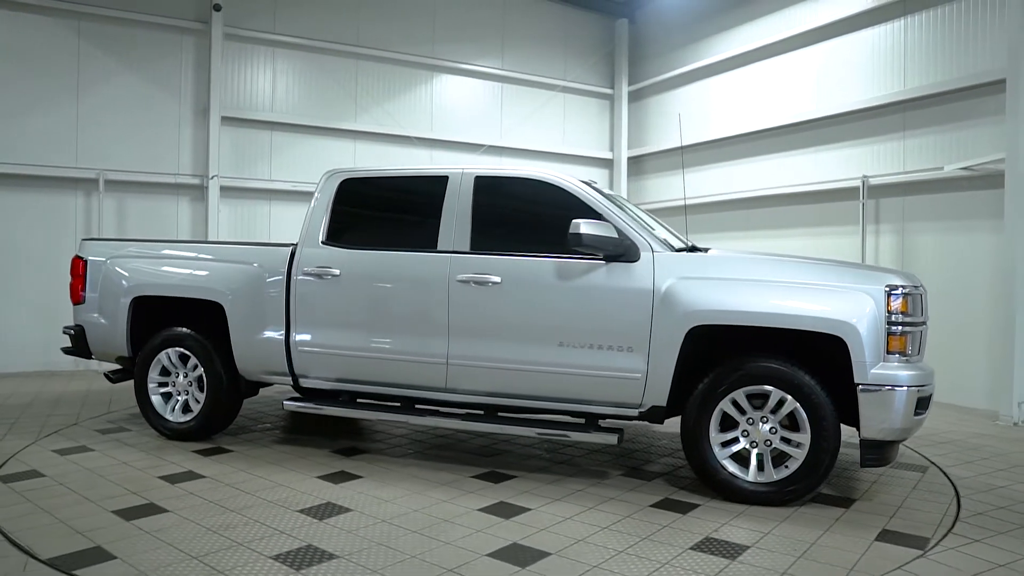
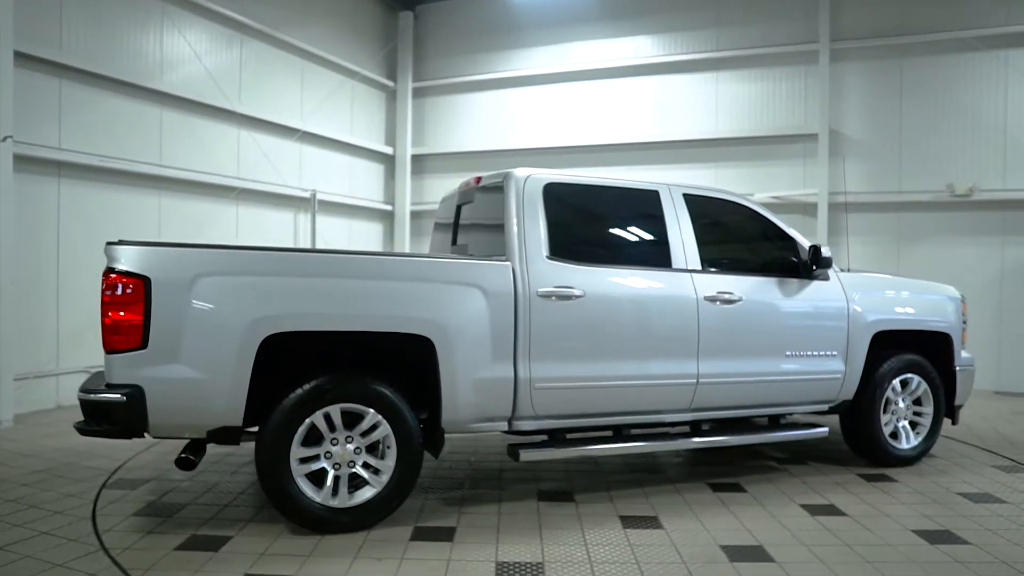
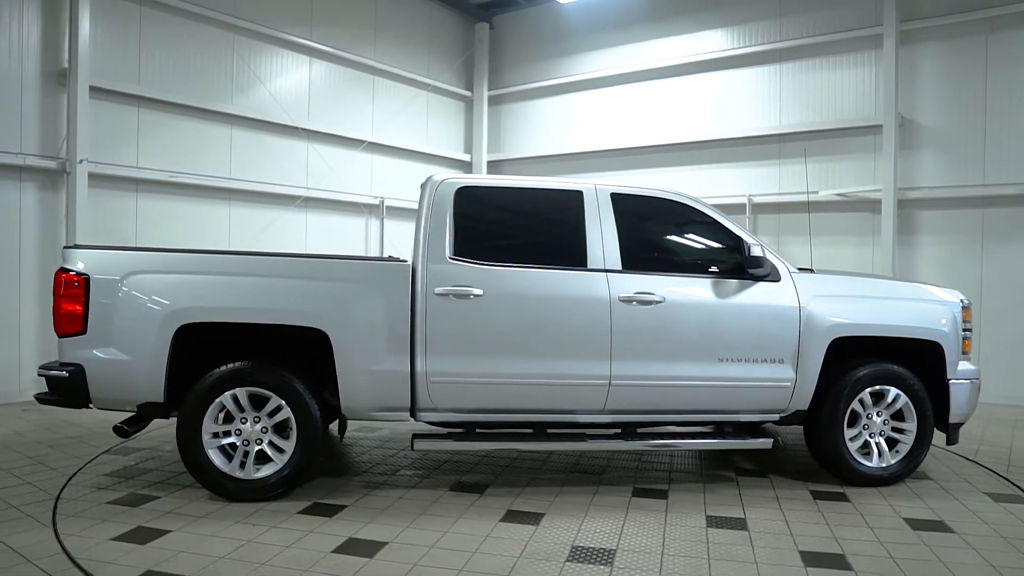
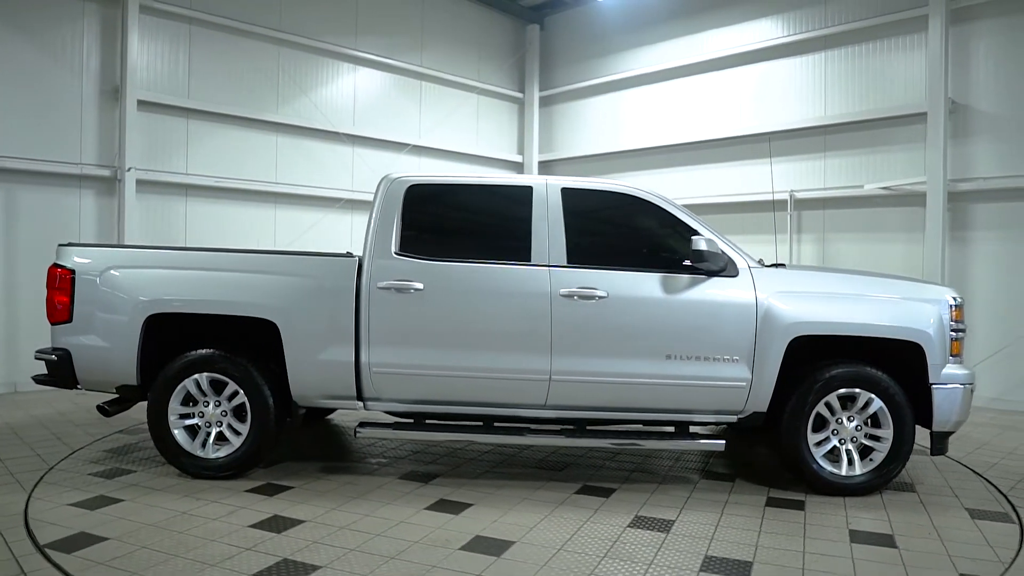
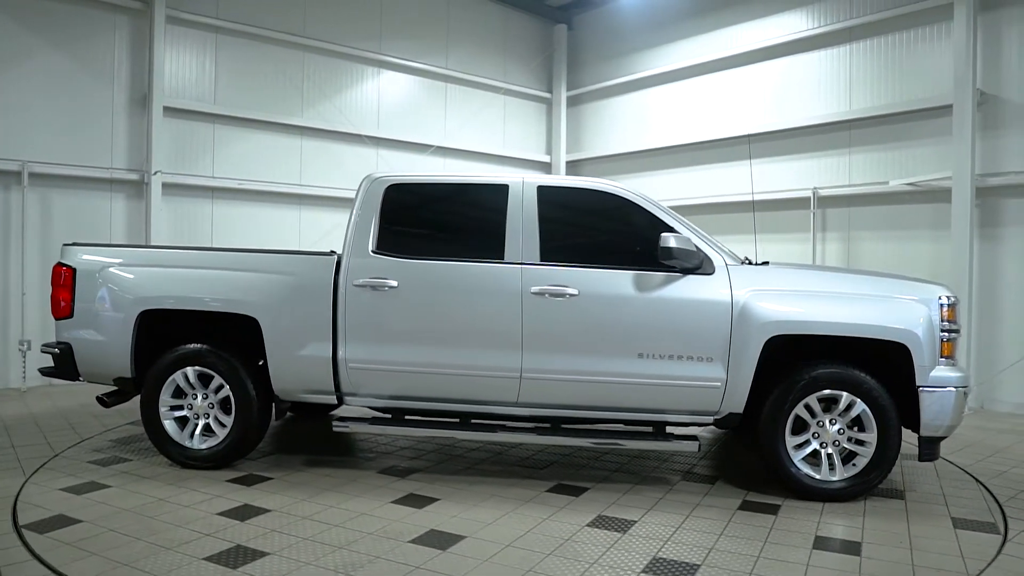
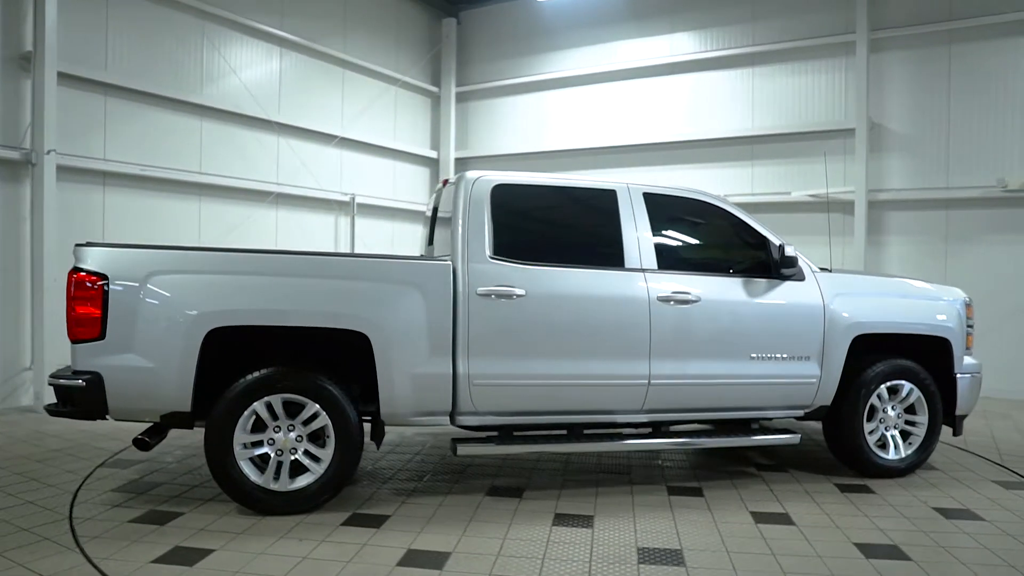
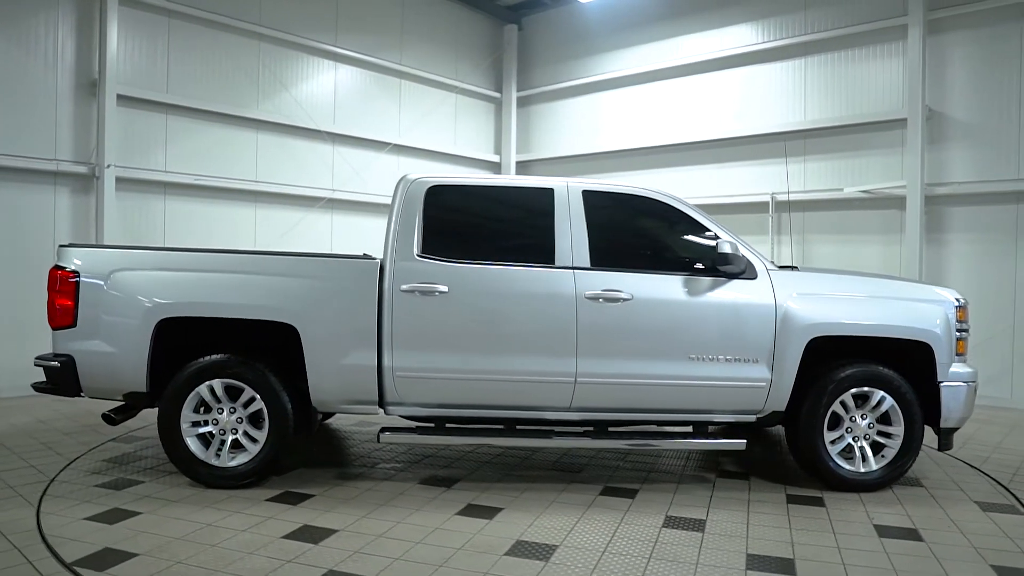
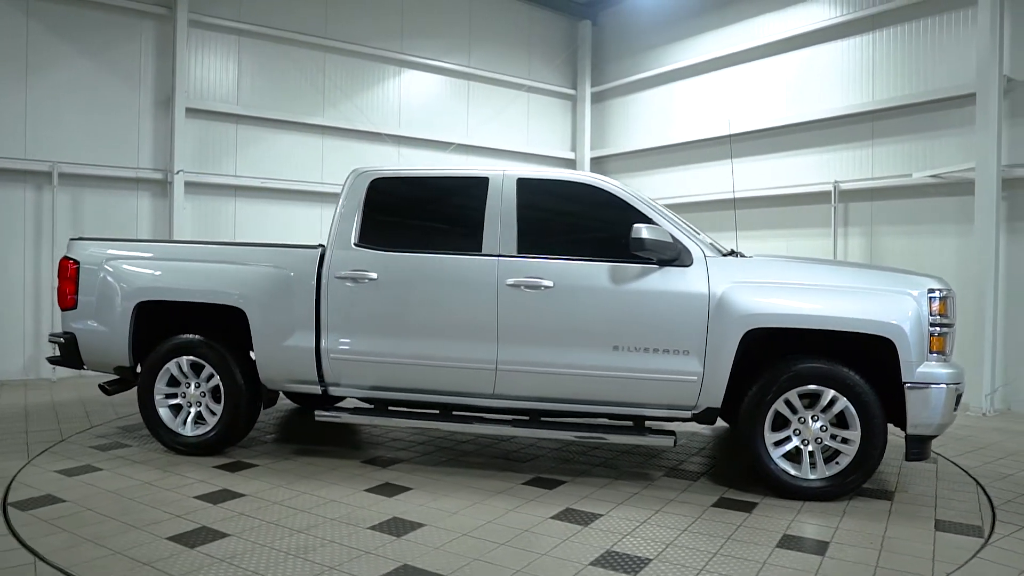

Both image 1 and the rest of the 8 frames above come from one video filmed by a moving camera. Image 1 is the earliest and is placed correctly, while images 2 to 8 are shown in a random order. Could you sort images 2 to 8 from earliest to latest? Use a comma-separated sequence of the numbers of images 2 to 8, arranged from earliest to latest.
8, 5, 4, 7, 3, 6, 2
